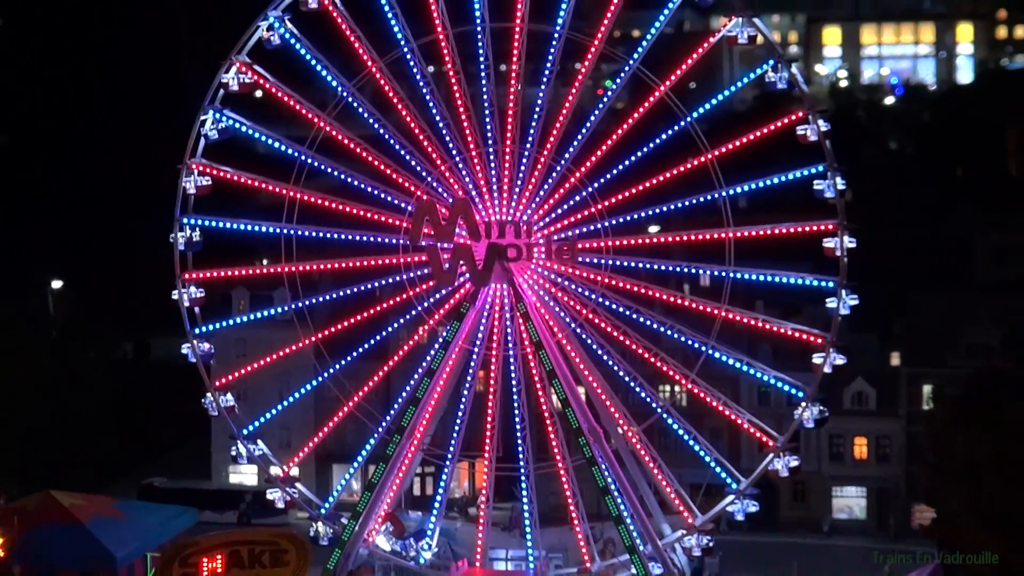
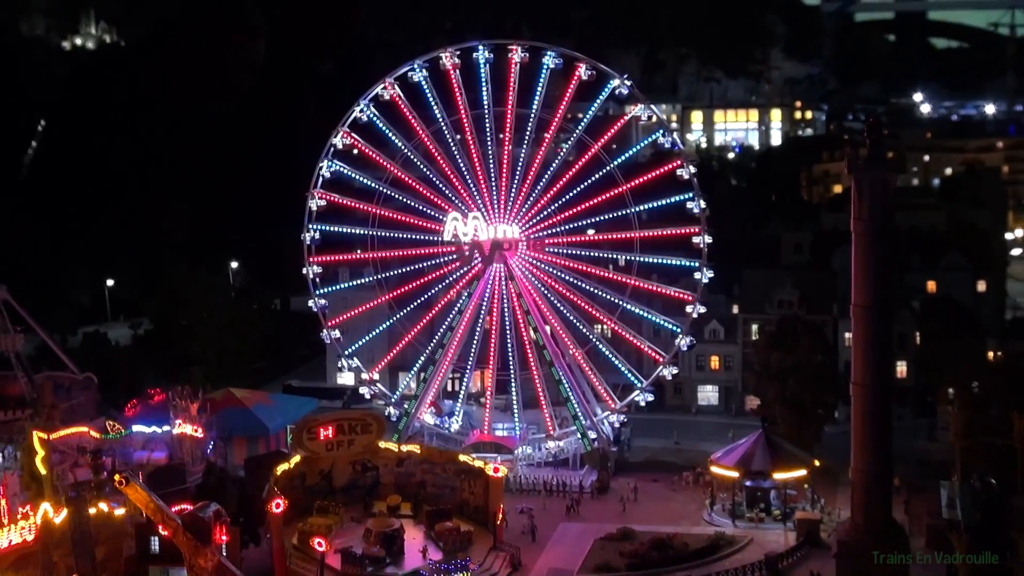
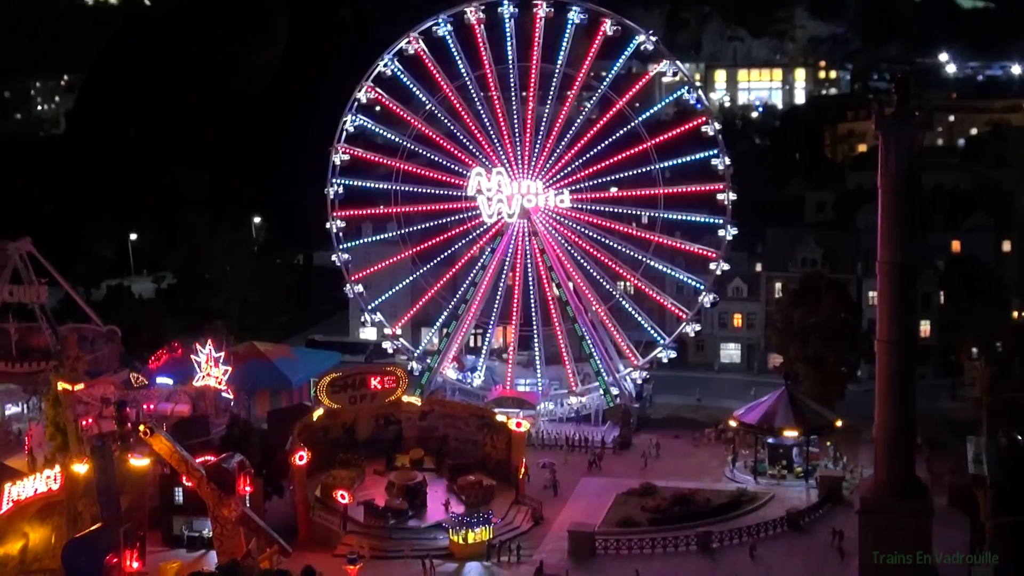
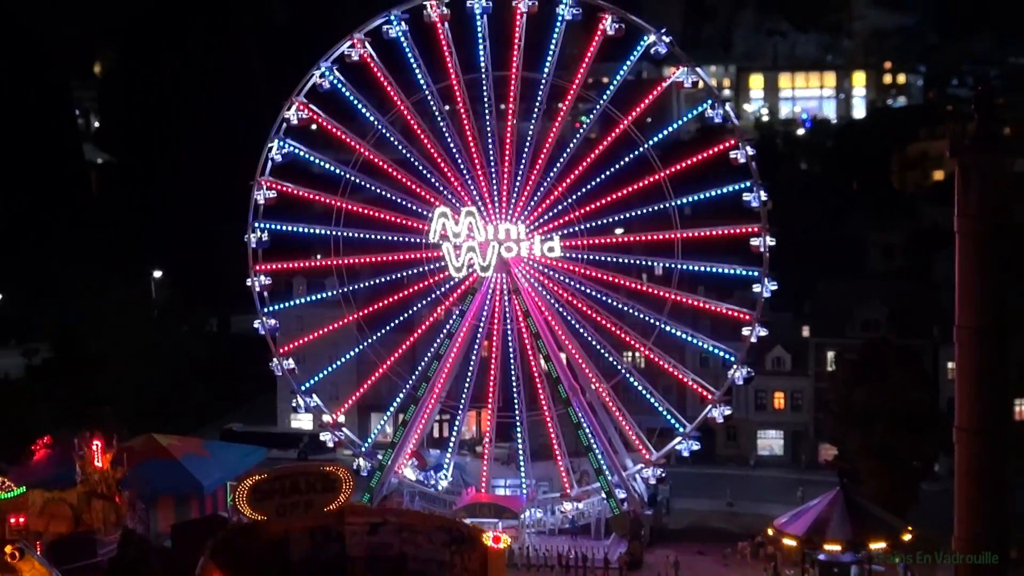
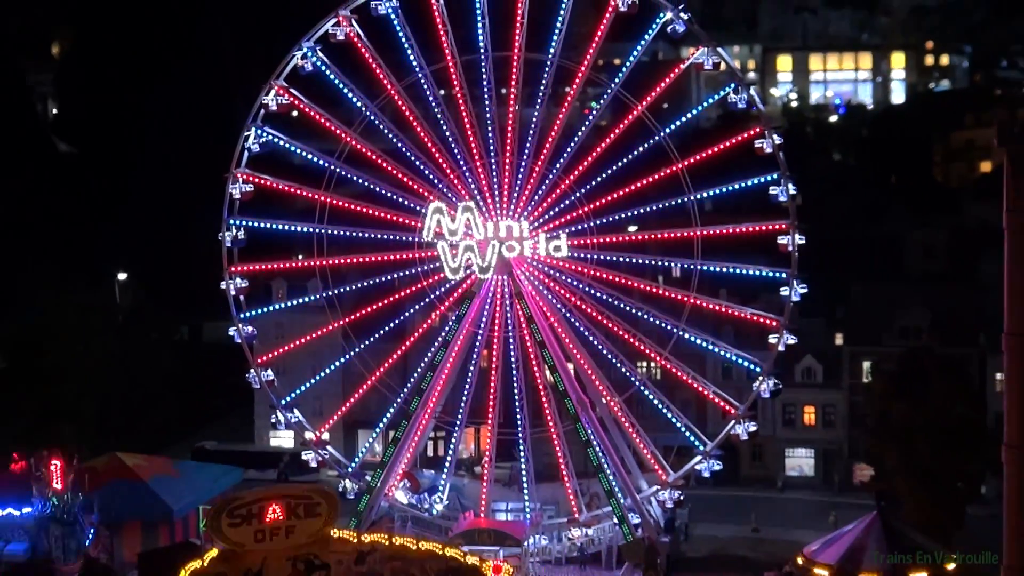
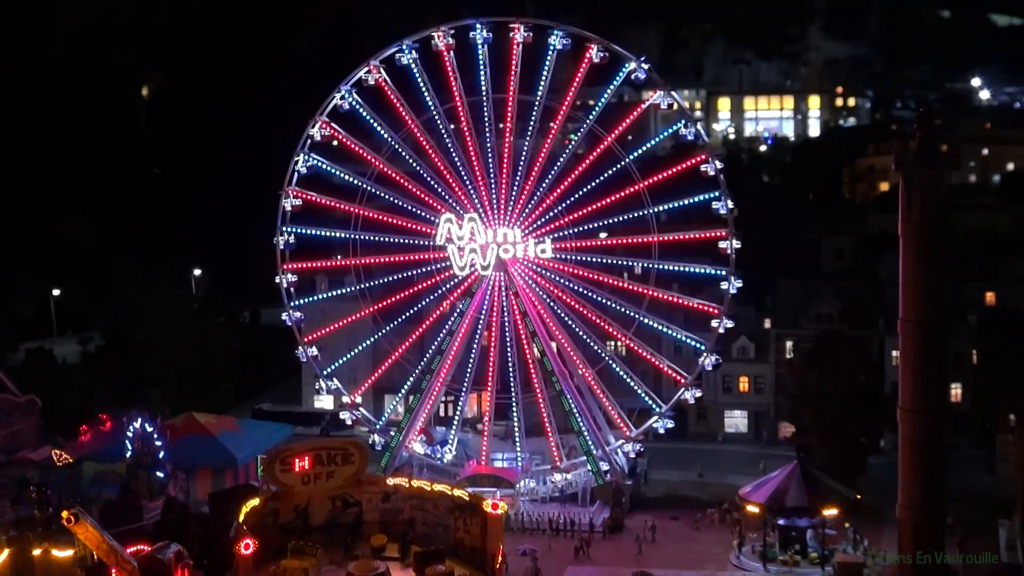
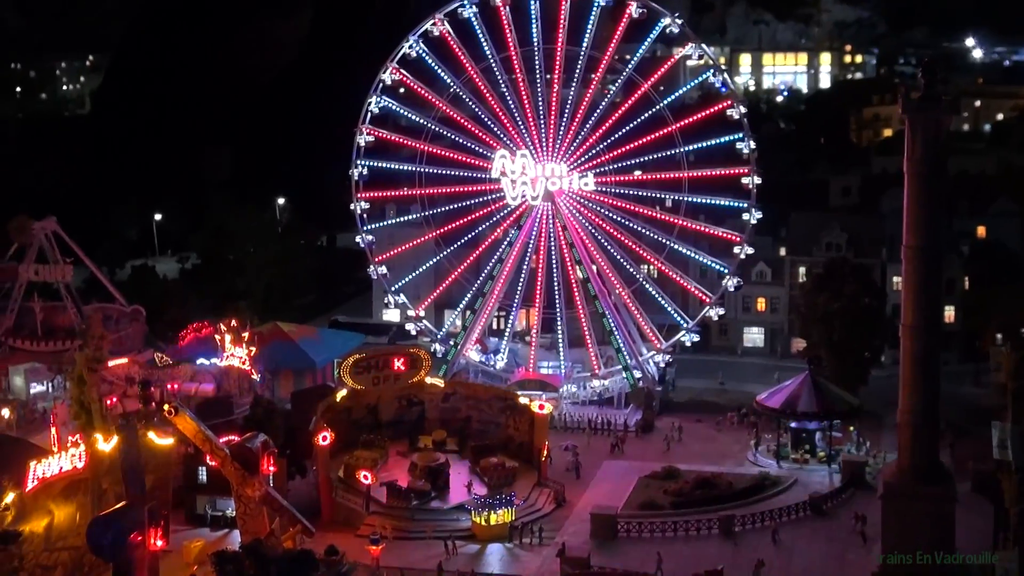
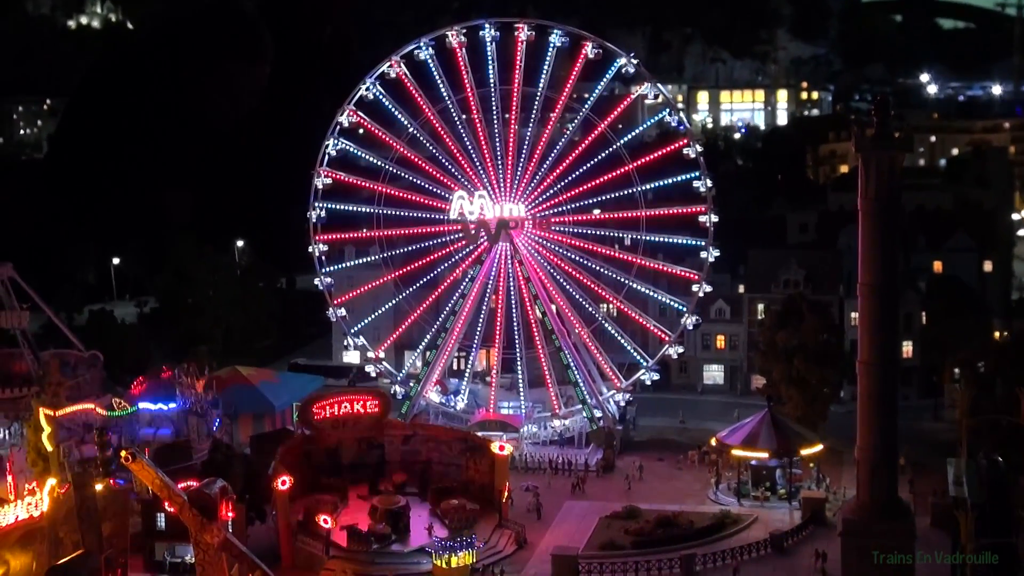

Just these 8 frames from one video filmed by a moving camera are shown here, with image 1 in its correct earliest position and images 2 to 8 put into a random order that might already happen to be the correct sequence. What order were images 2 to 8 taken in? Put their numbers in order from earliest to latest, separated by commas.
5, 4, 6, 2, 8, 3, 7
